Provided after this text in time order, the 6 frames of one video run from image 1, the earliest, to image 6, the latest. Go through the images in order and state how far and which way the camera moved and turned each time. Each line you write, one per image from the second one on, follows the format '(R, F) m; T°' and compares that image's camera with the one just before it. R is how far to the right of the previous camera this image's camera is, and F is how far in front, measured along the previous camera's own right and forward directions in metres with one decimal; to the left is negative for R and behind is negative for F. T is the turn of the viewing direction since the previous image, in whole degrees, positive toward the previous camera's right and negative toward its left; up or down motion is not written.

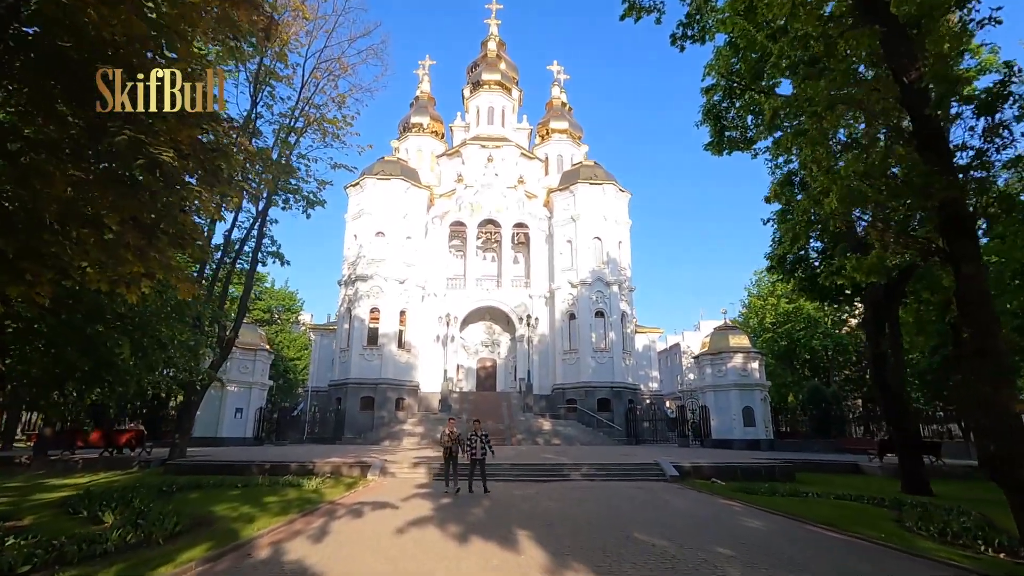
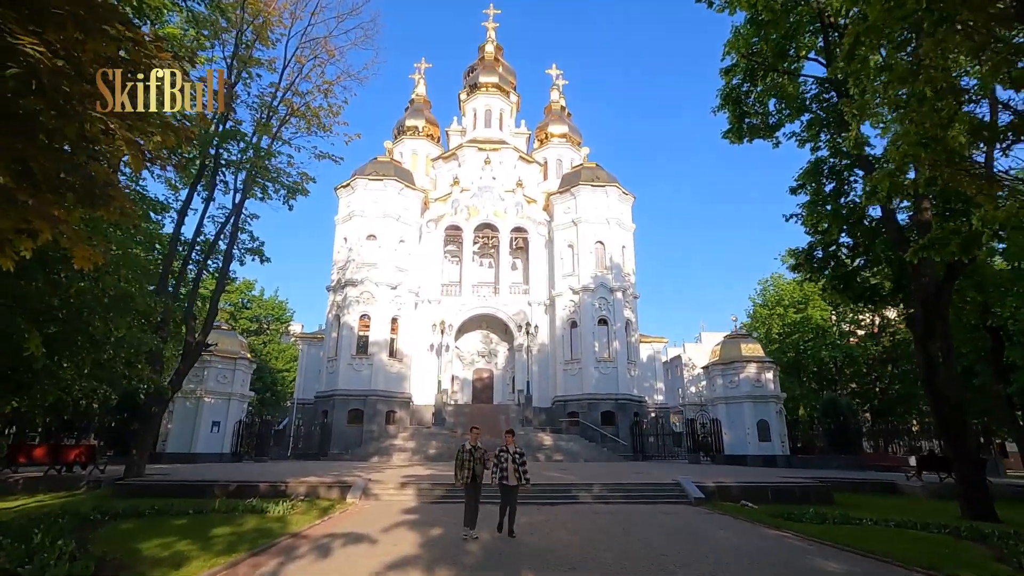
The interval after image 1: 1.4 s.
(-0.1, +1.5) m; 0°
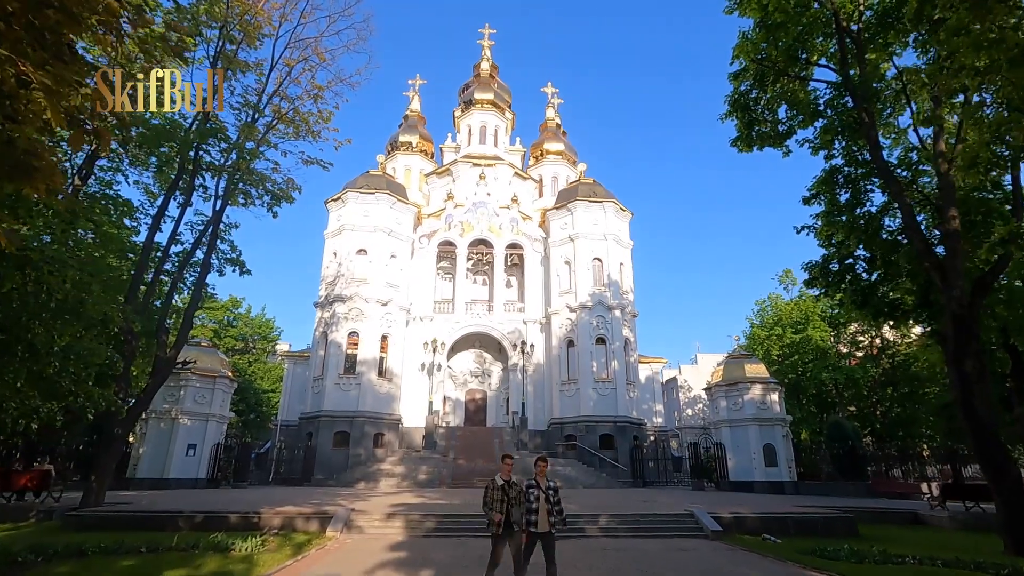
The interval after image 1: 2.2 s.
(-0.2, +0.9) m; +1°
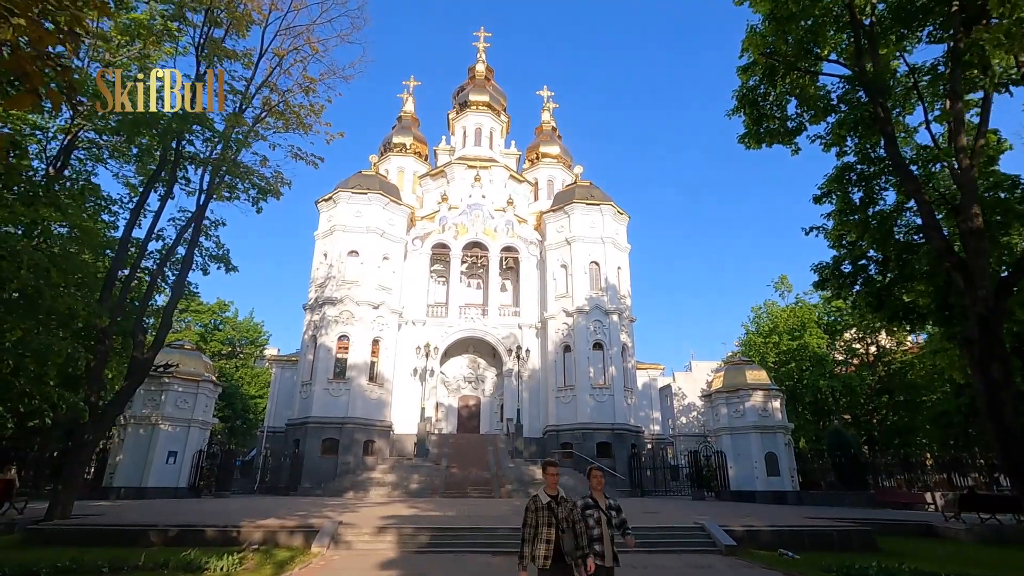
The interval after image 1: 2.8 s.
(-0.2, +0.6) m; +1°
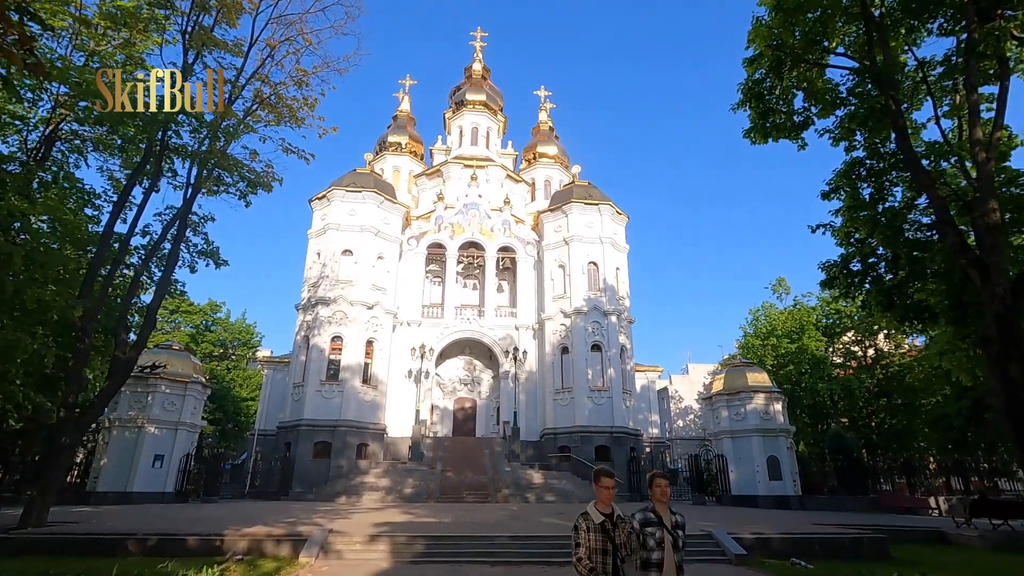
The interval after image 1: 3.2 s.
(-0.1, +0.4) m; +1°
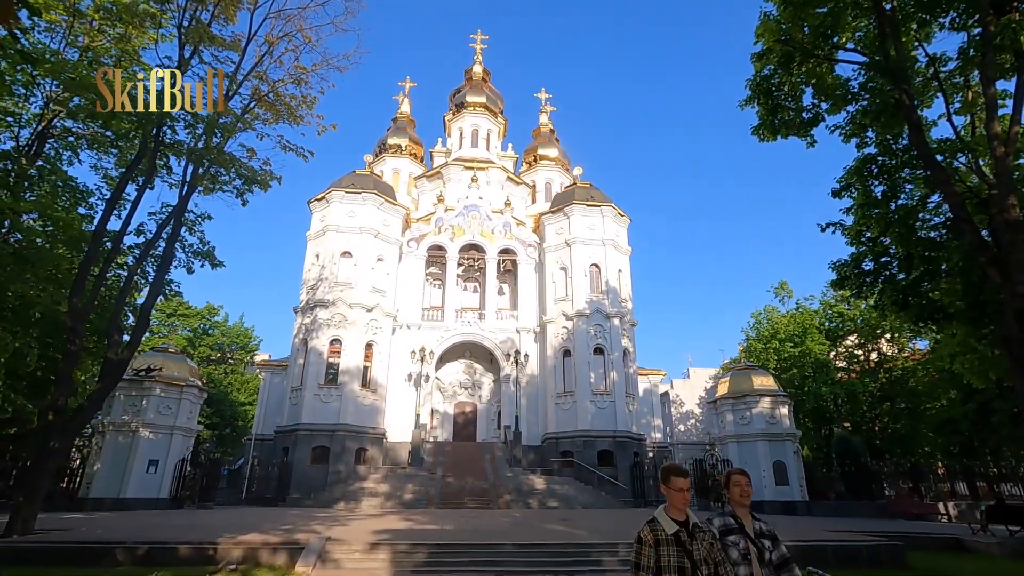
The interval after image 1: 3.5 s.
(-0.1, +0.3) m; 0°
